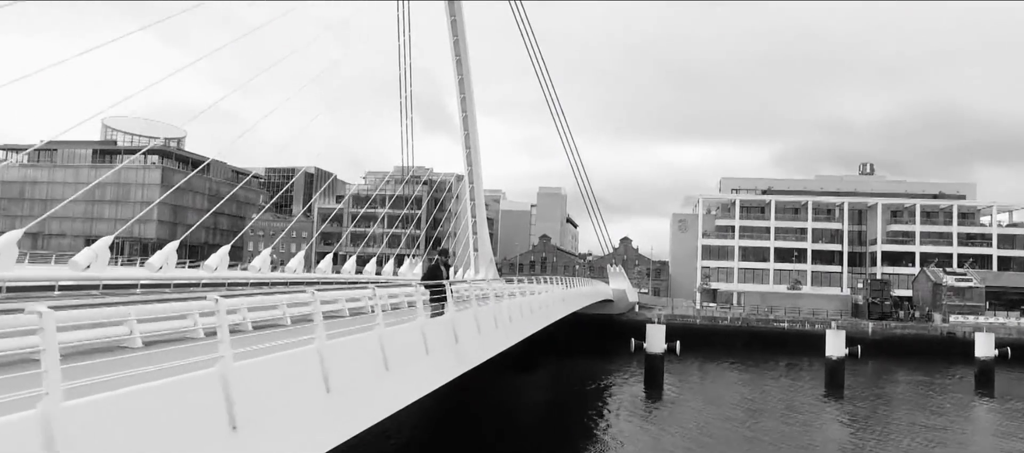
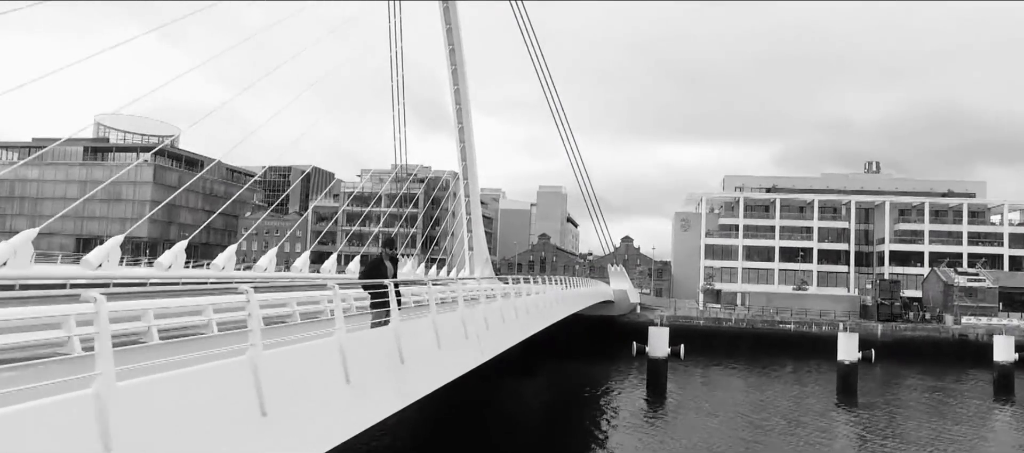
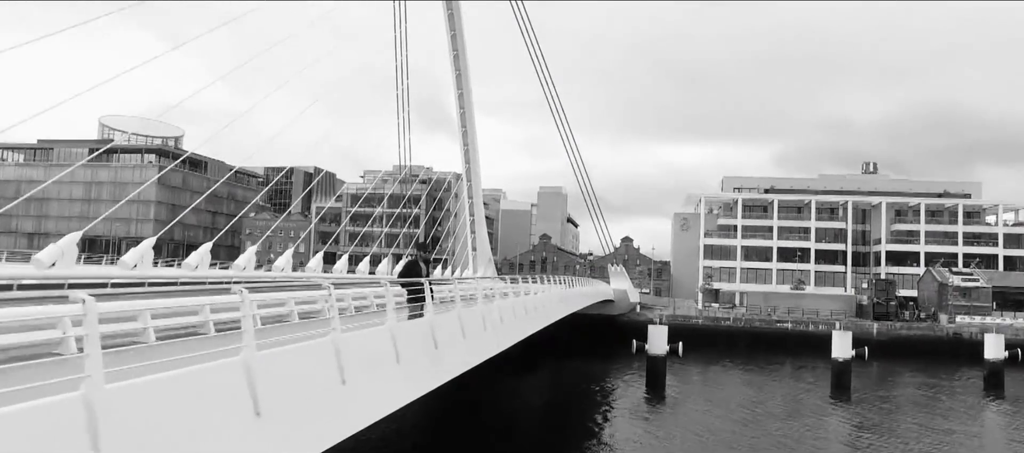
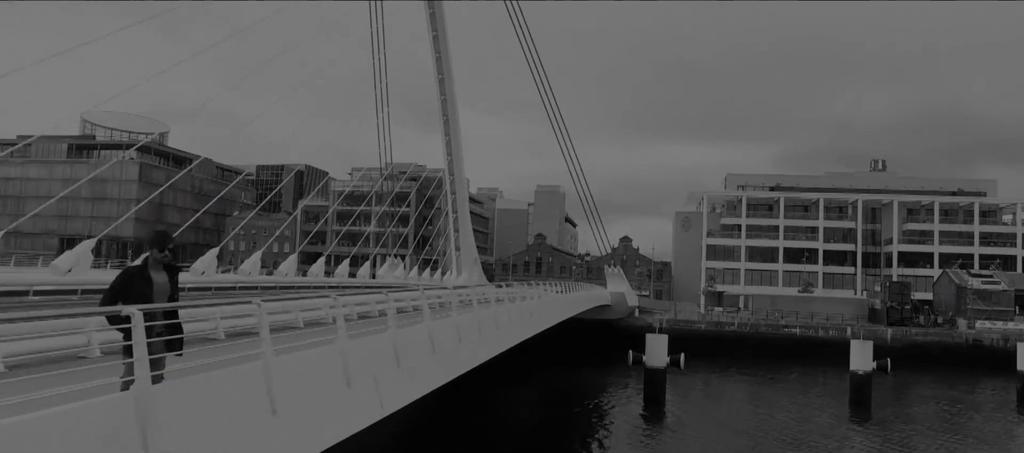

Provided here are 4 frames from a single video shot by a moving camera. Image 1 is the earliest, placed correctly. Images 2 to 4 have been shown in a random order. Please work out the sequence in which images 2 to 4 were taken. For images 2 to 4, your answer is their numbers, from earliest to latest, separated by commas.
3, 2, 4
